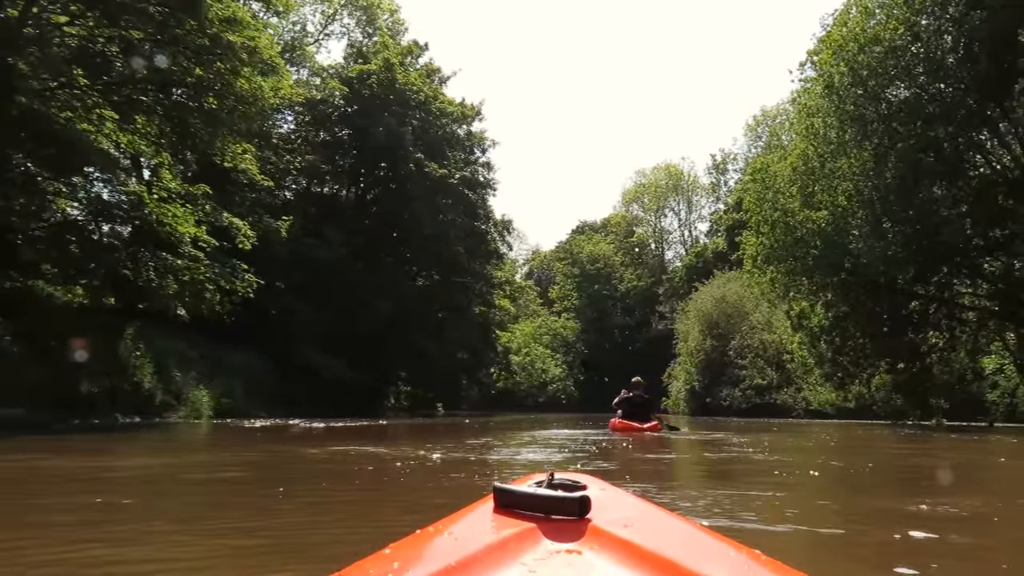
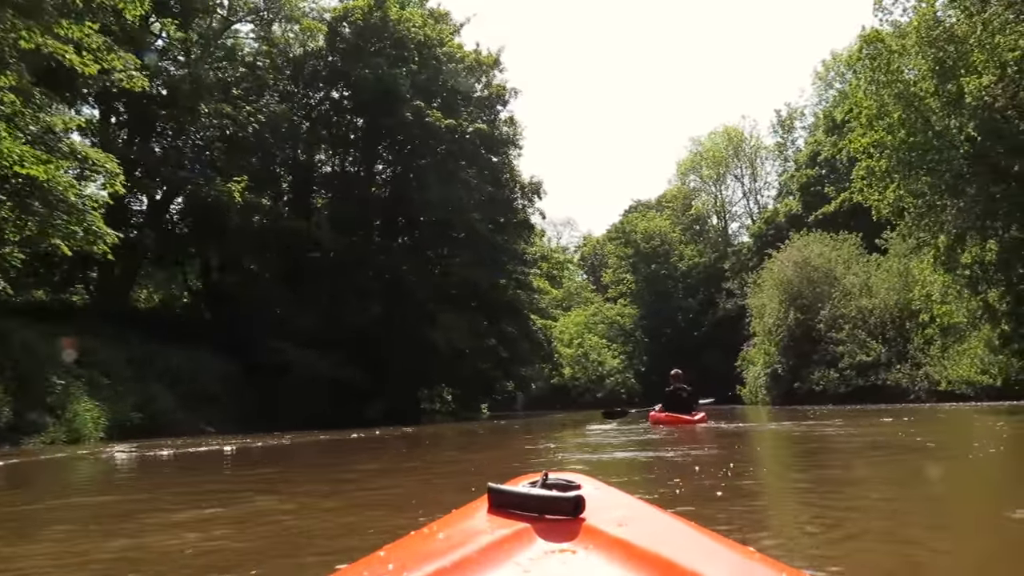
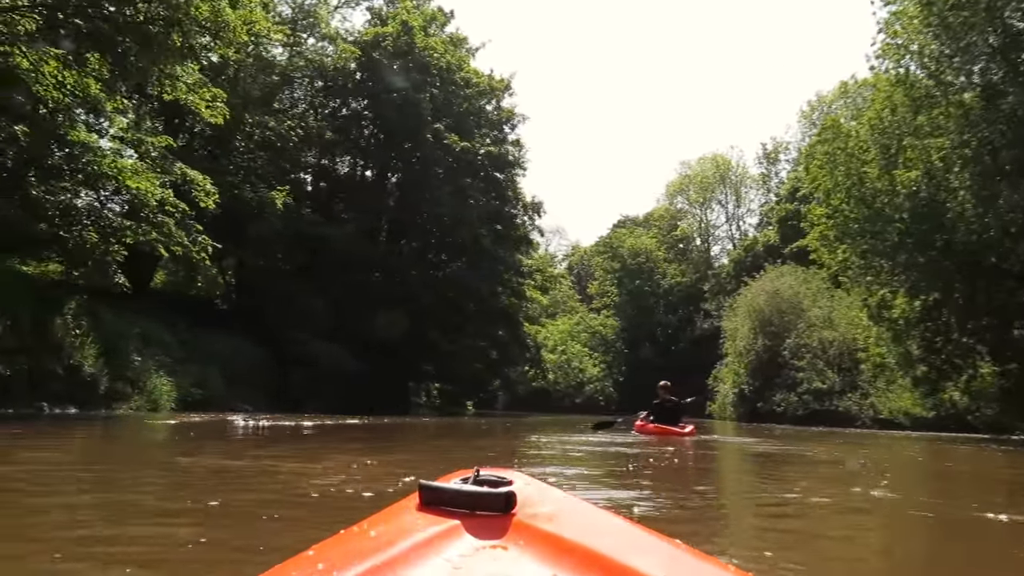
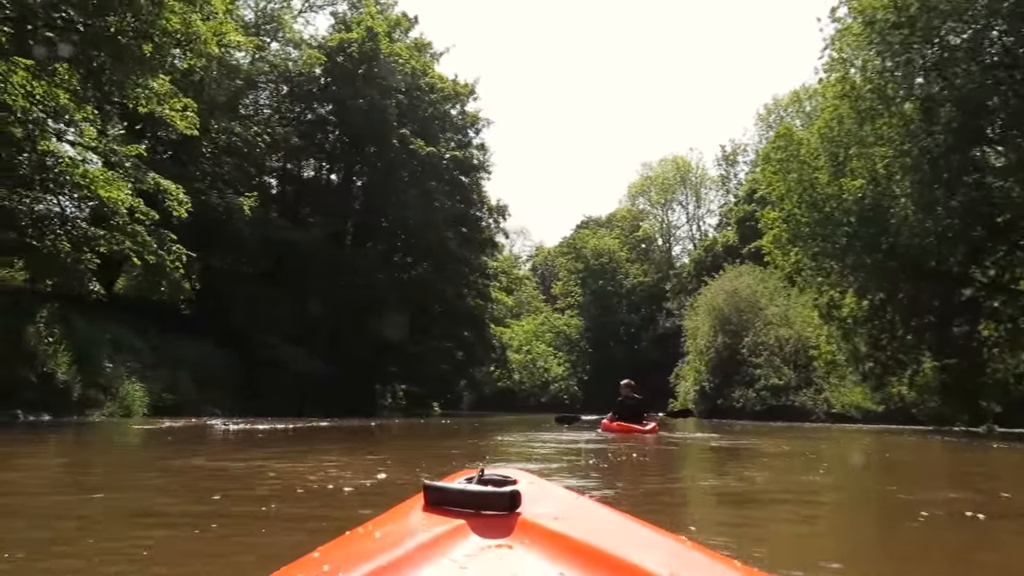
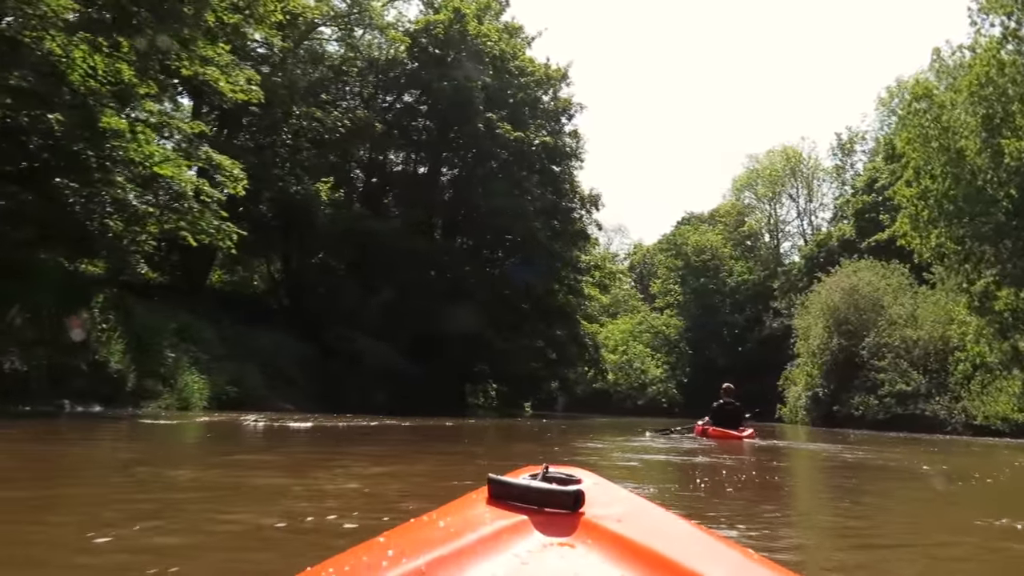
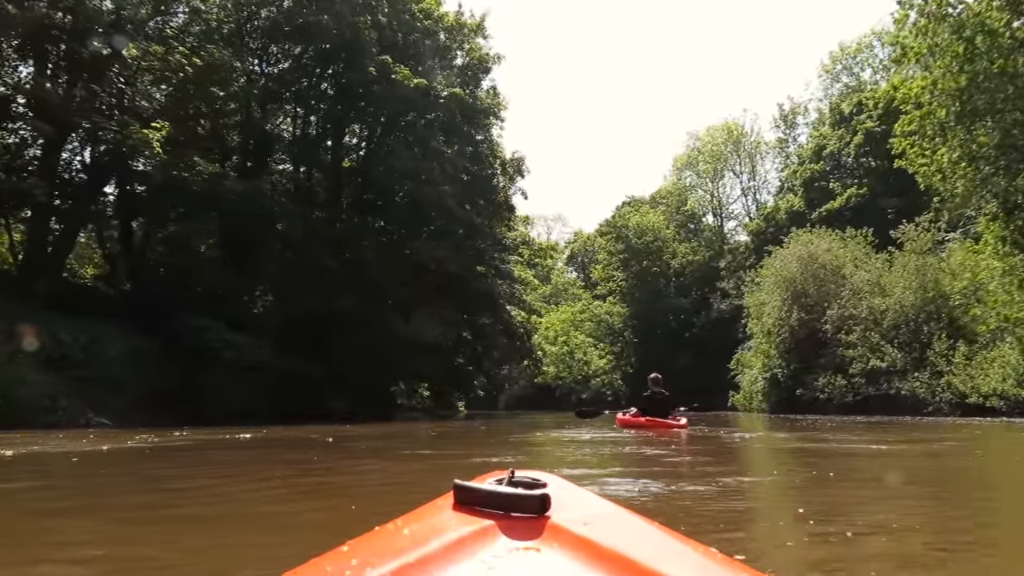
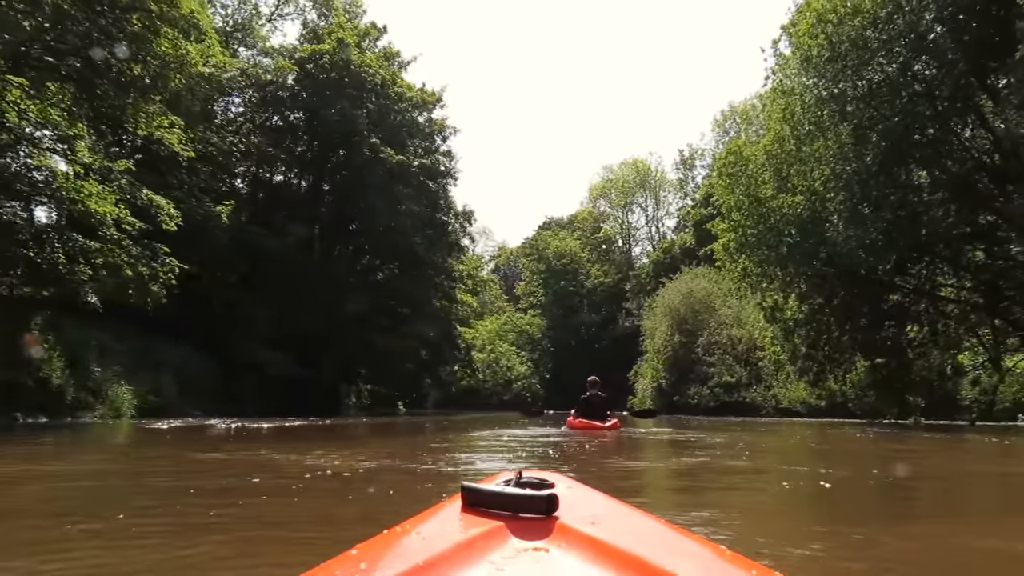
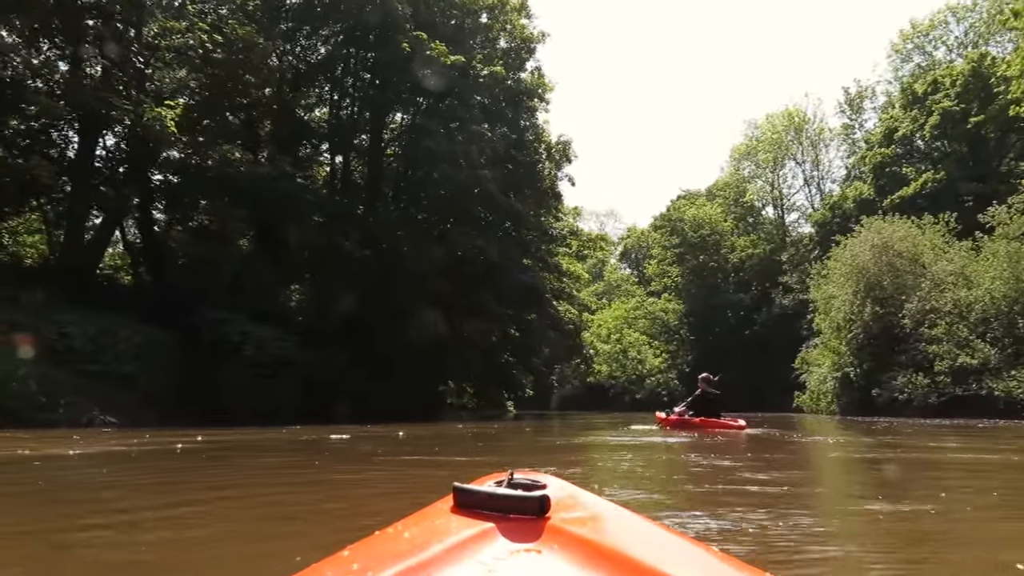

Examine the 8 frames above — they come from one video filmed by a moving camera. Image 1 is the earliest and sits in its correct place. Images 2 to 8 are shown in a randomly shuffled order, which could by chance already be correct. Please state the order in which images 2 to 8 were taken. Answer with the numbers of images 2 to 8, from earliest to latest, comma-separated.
7, 4, 3, 5, 2, 6, 8
